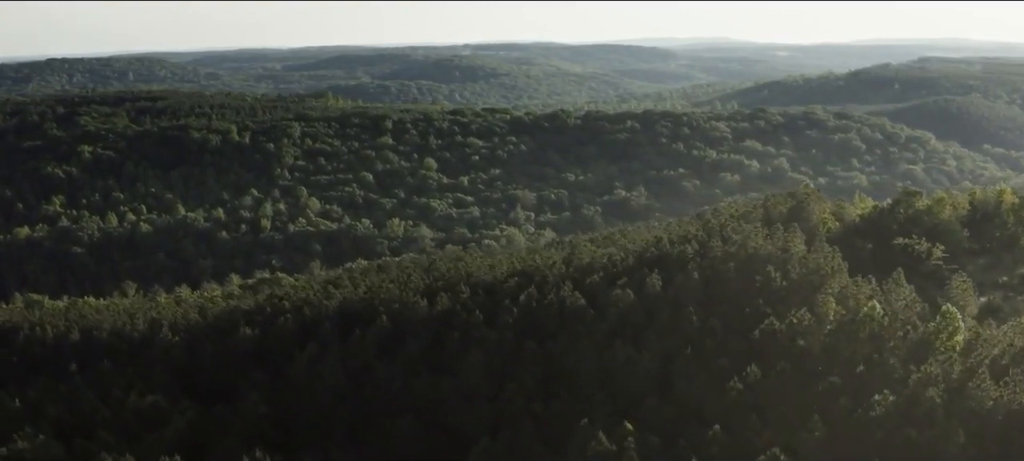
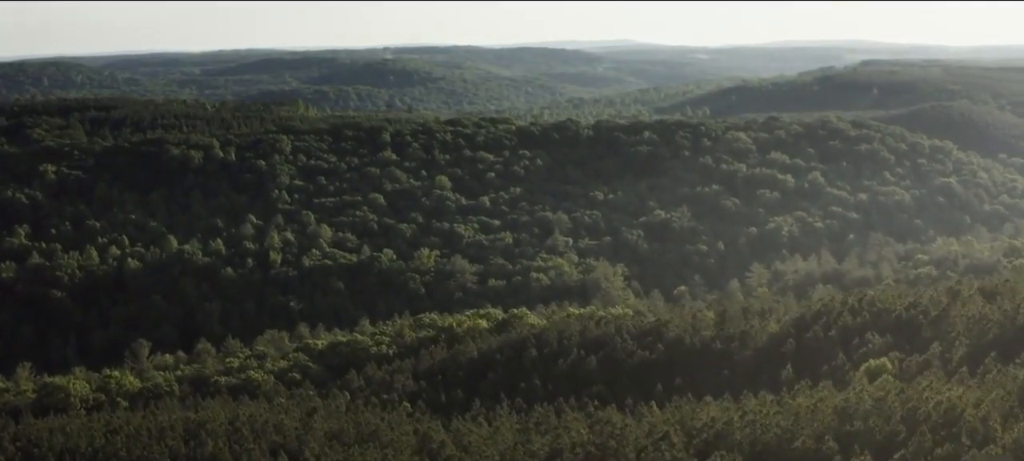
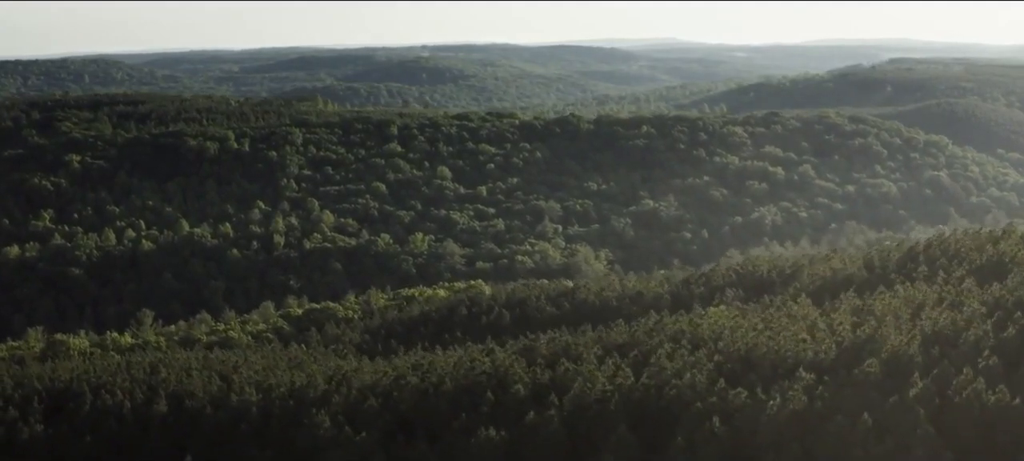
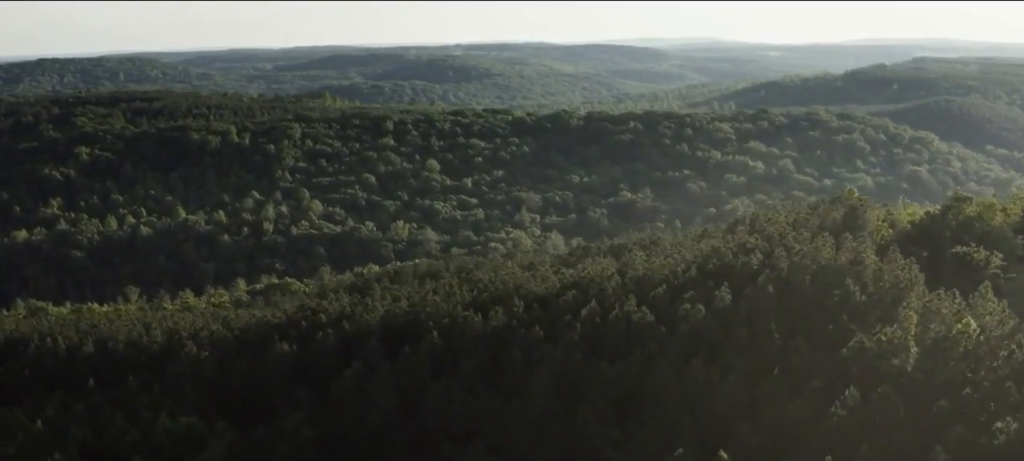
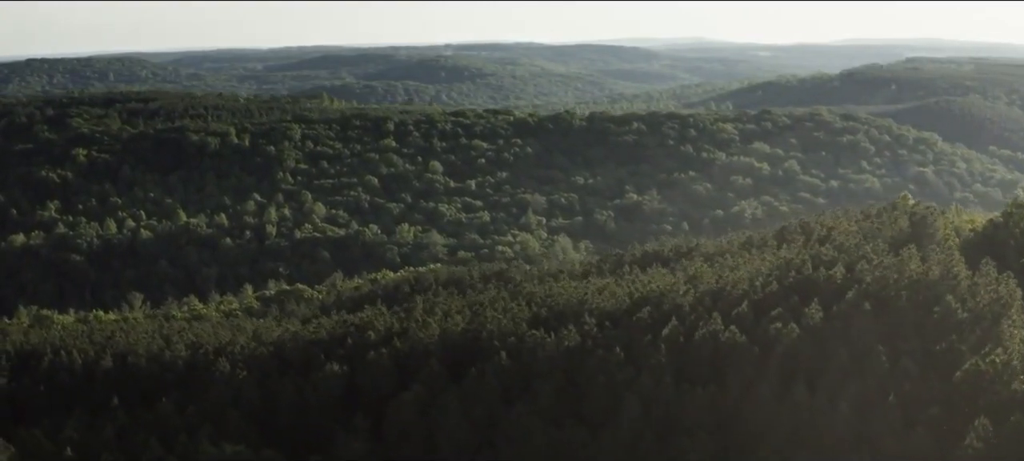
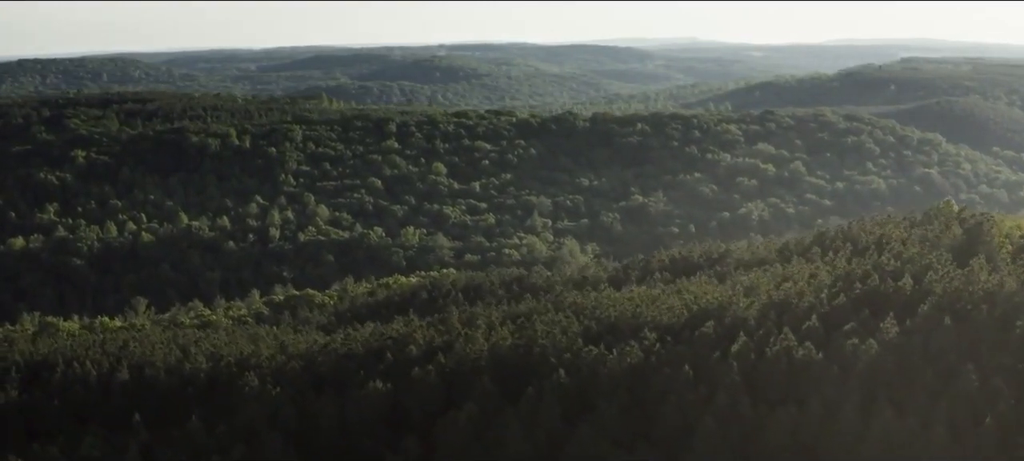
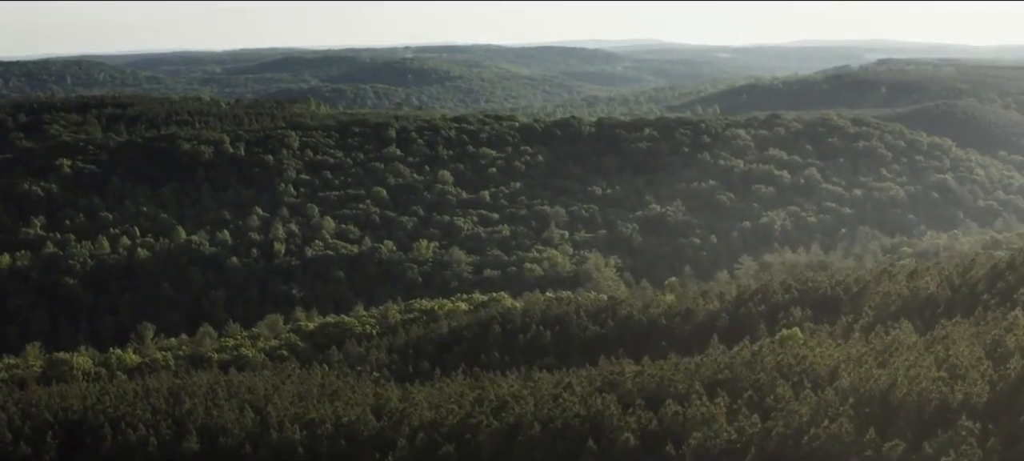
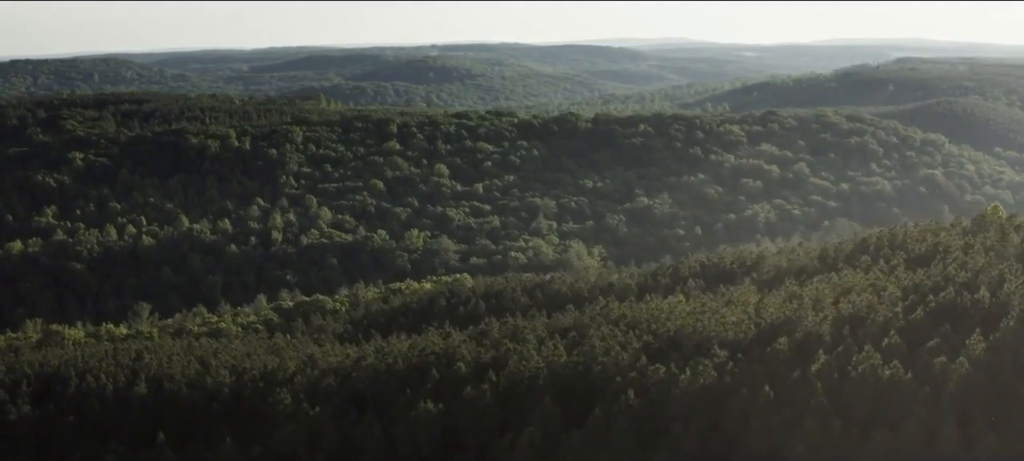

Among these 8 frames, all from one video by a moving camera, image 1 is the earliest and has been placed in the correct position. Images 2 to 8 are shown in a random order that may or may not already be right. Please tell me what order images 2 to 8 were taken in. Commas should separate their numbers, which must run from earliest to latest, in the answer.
4, 5, 6, 8, 3, 7, 2
